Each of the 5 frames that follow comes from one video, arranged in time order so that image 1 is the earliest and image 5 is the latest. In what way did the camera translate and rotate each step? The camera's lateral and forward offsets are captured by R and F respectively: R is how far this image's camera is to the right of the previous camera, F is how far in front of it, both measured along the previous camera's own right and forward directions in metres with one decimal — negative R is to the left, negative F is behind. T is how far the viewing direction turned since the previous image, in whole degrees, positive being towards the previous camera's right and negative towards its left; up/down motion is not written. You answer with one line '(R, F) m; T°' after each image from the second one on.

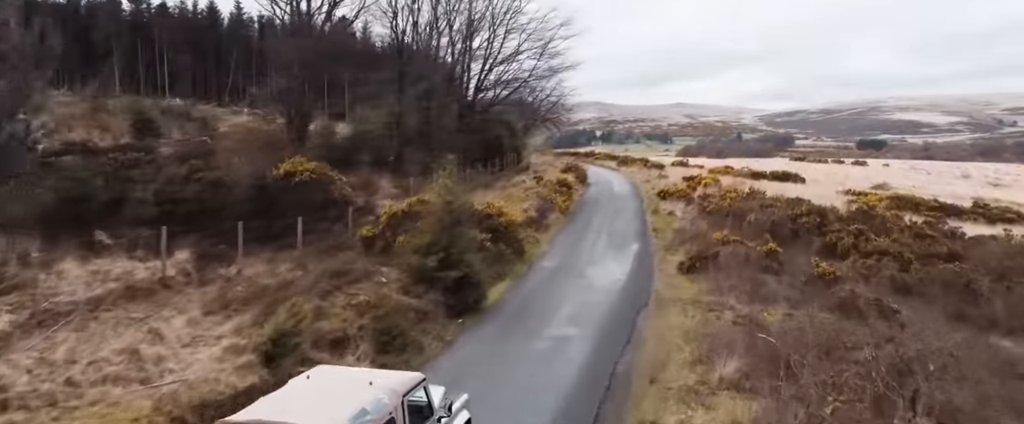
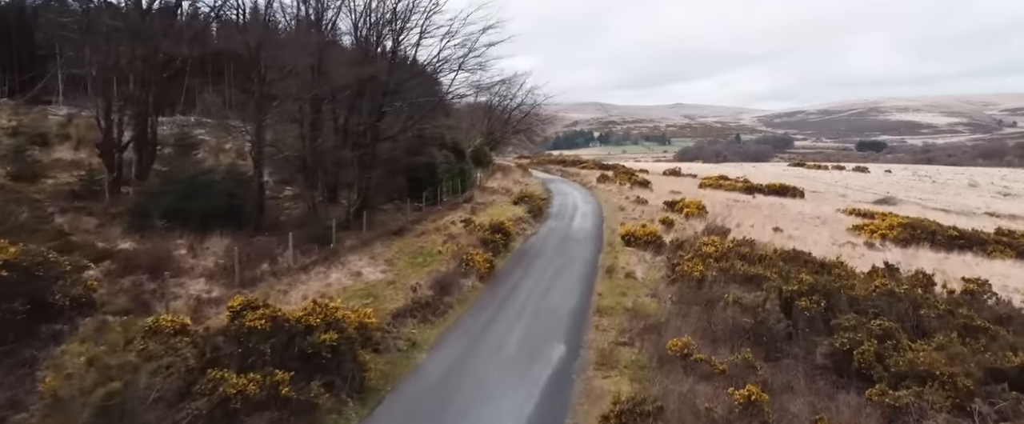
(+2.5, +6.1) m; 0°
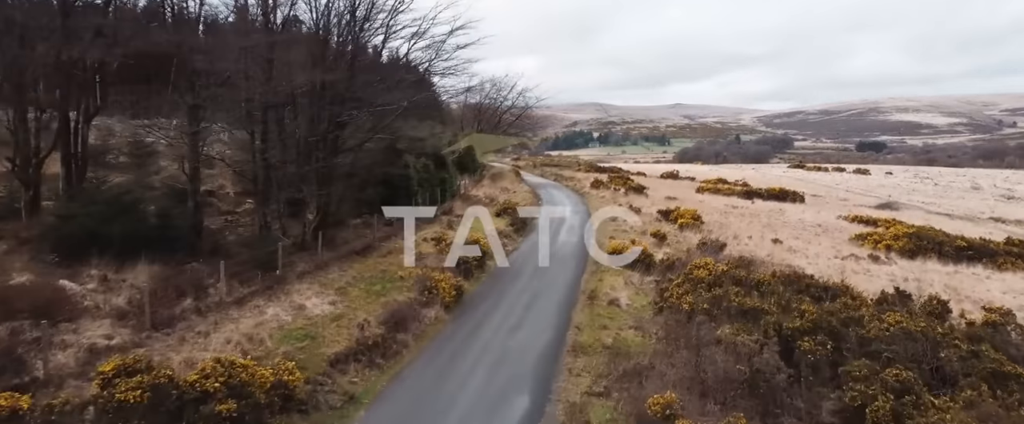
(+0.7, +1.9) m; 0°
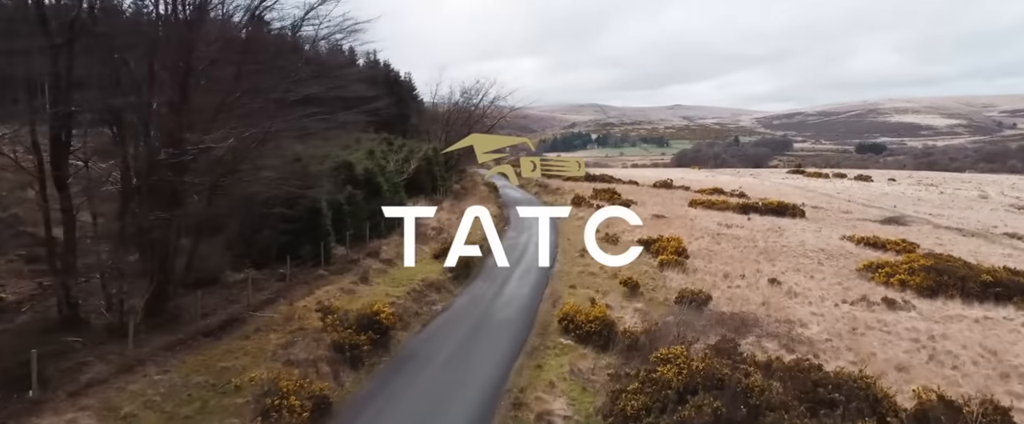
(+2.0, +5.1) m; 0°
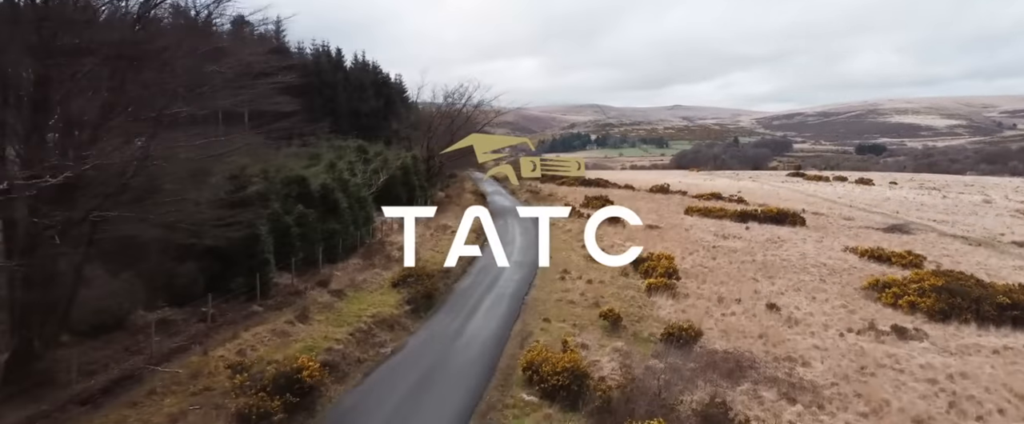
(+1.0, +2.6) m; 0°
